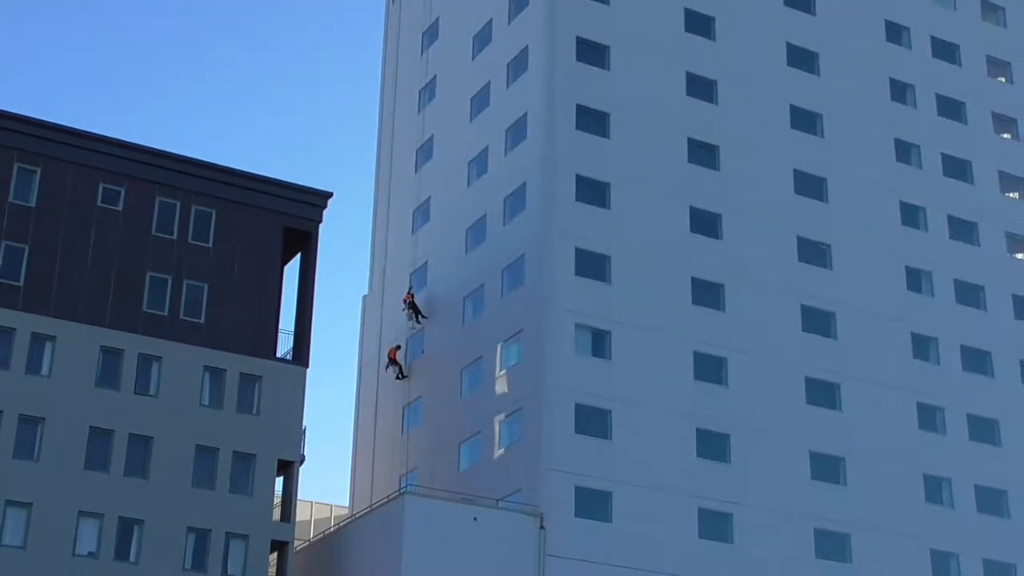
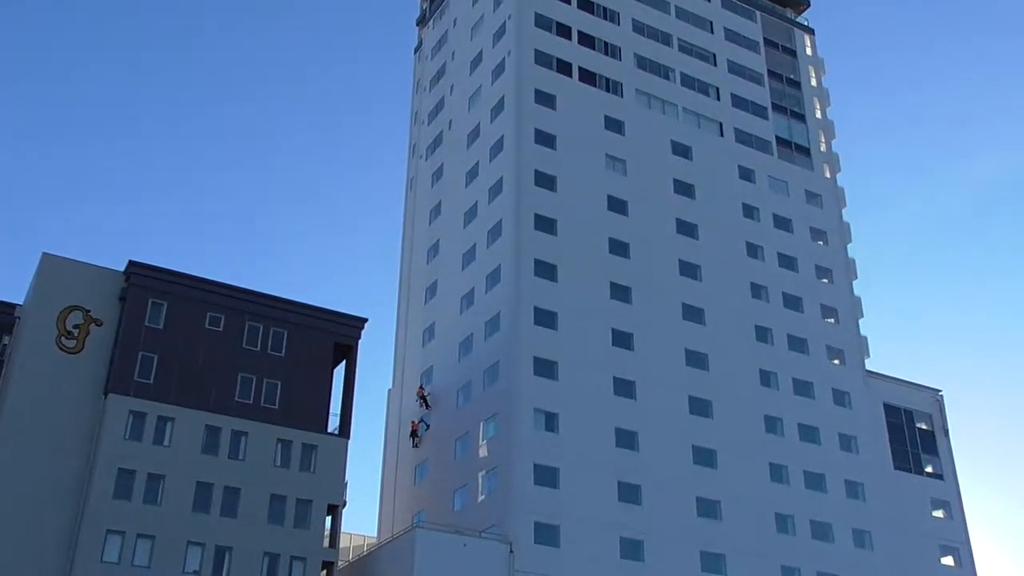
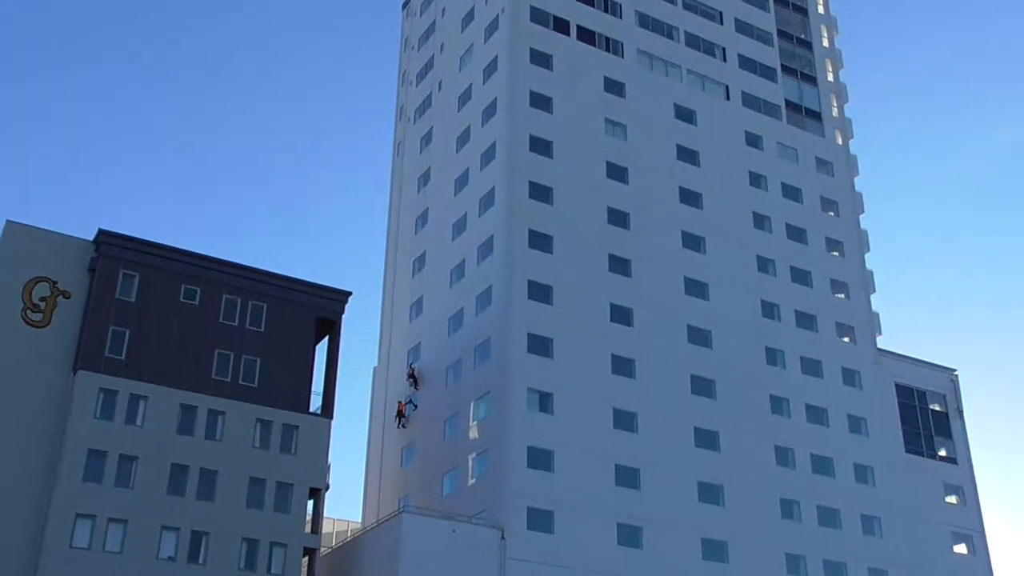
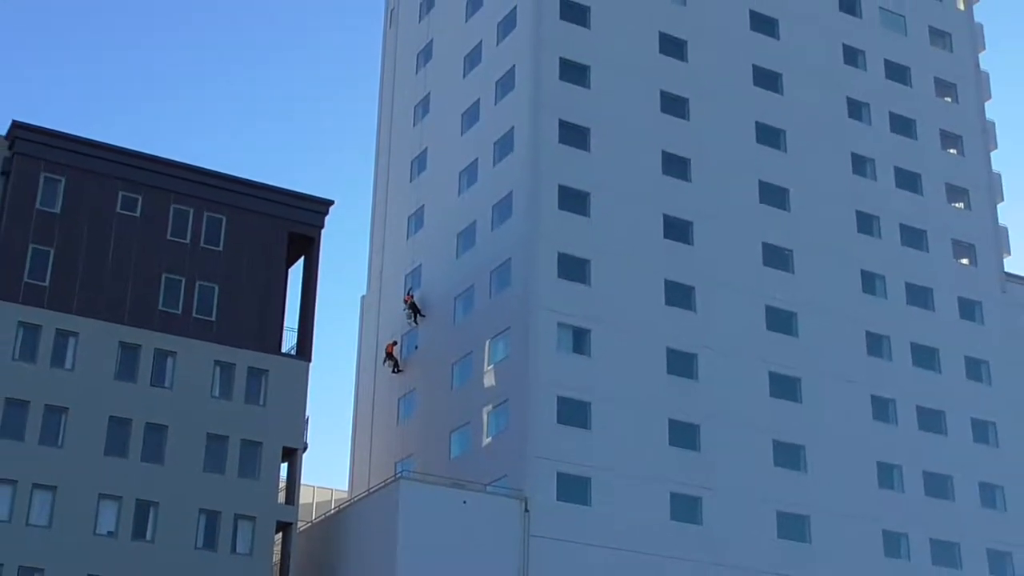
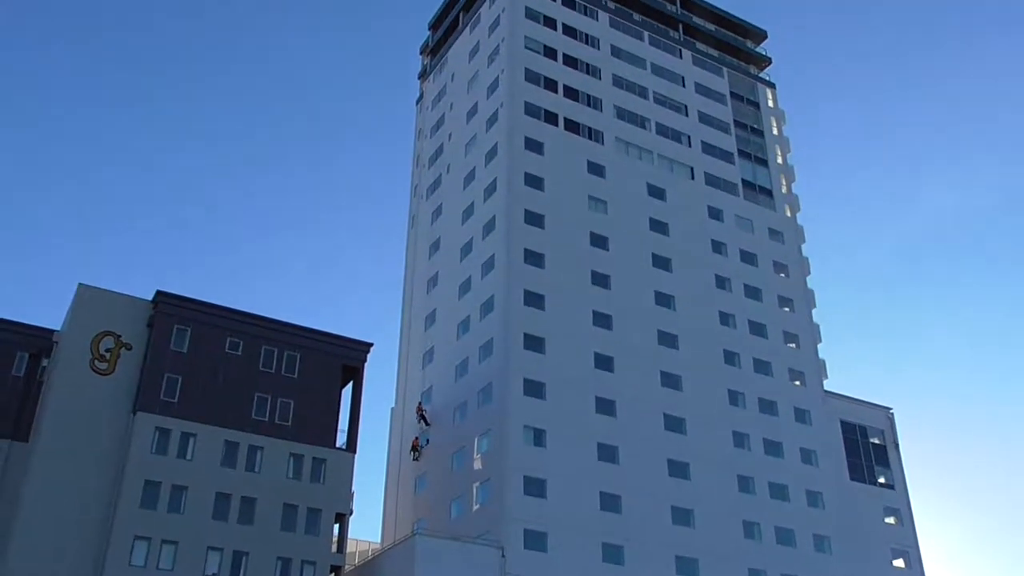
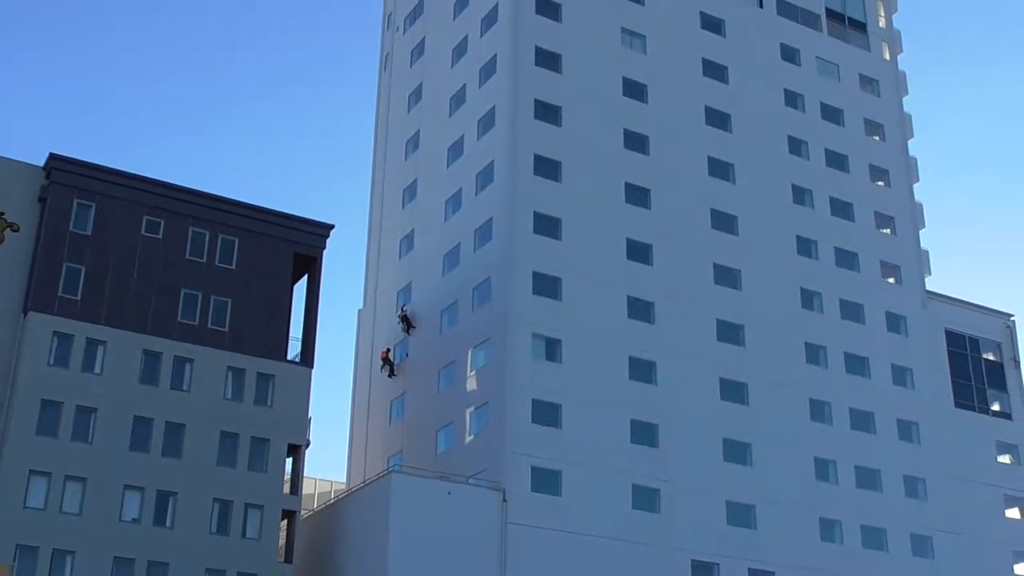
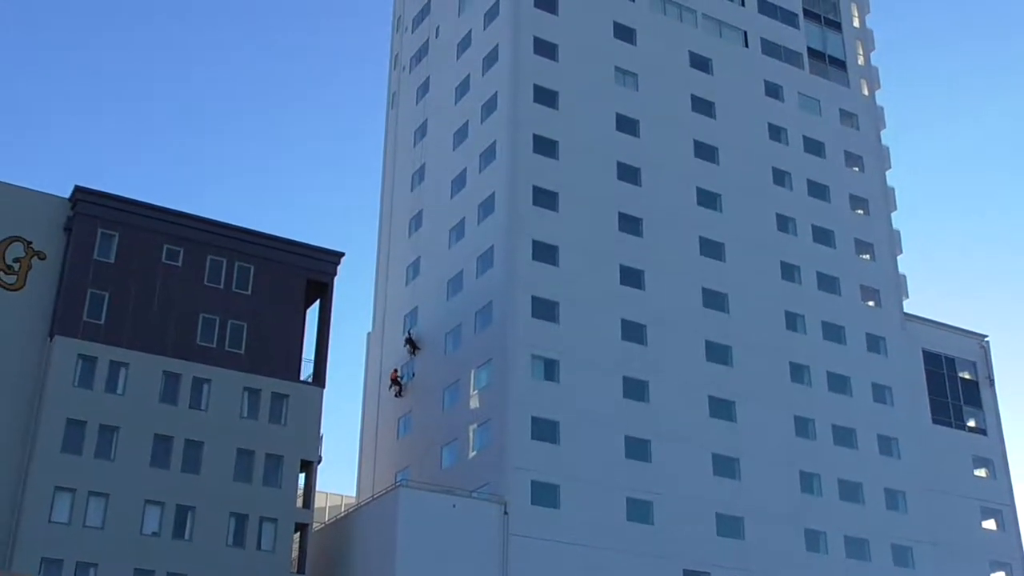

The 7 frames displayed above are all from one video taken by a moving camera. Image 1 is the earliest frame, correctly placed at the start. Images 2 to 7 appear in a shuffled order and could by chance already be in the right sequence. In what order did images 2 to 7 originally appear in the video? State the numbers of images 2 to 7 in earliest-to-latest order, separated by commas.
4, 6, 7, 3, 2, 5
